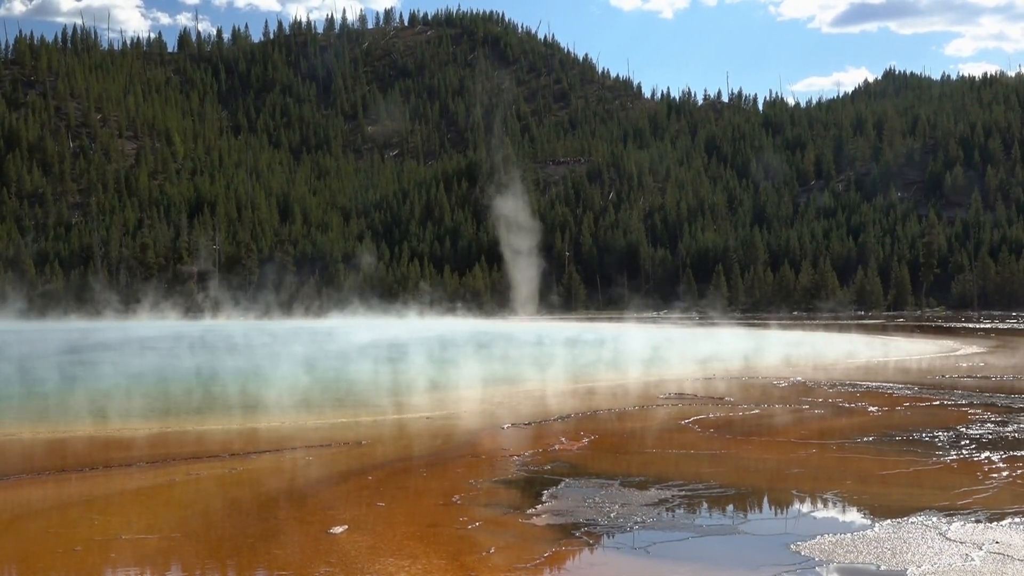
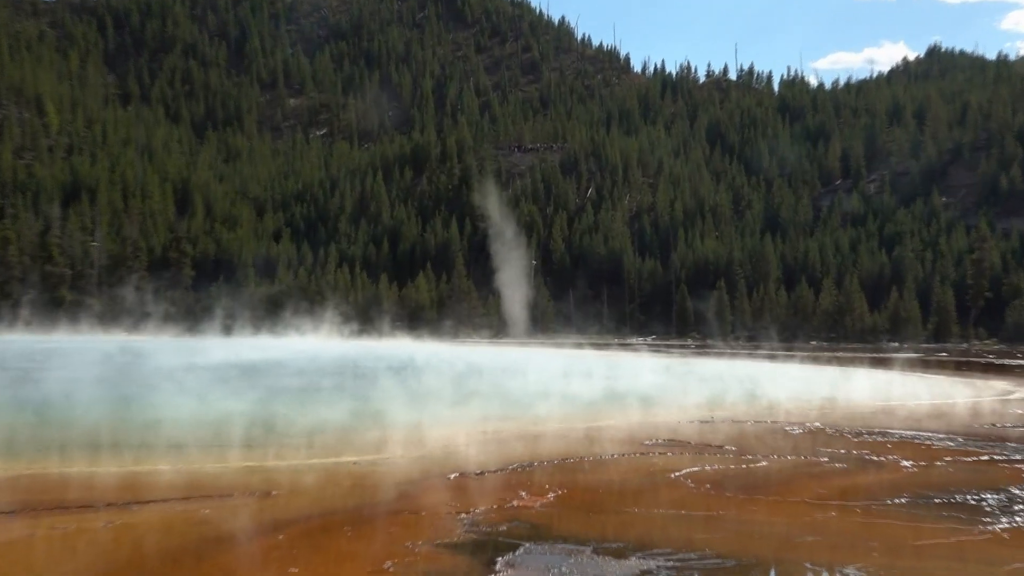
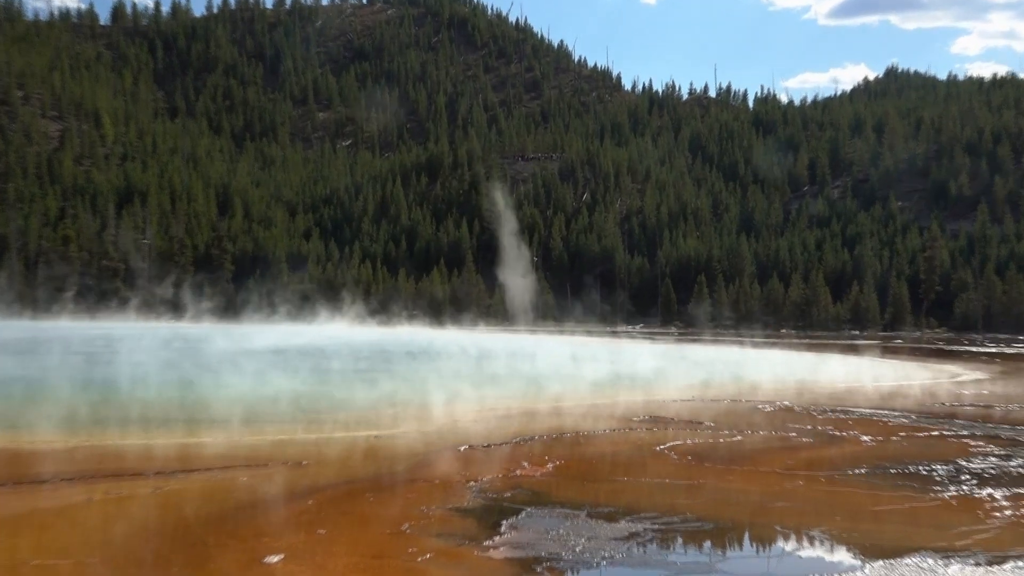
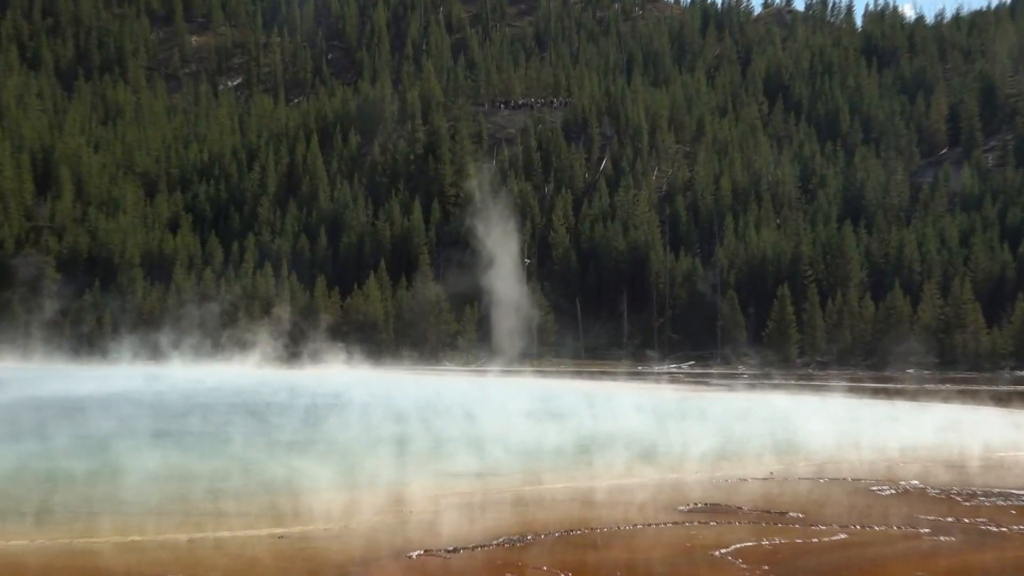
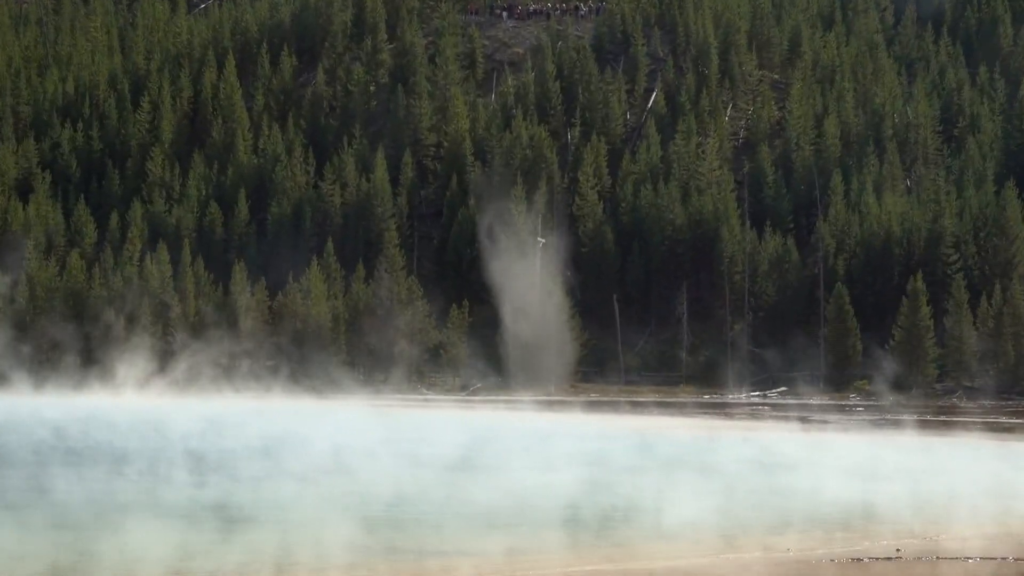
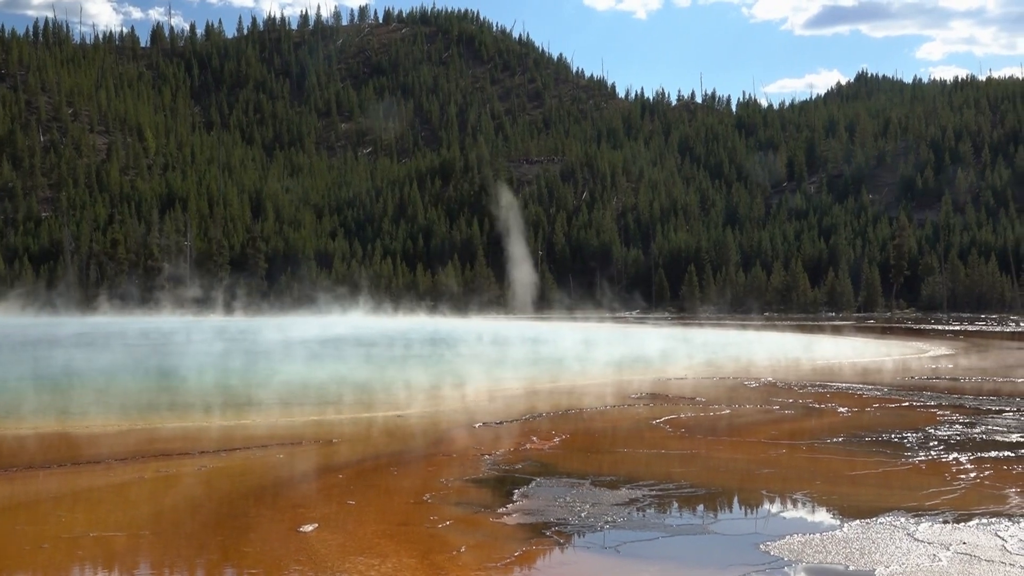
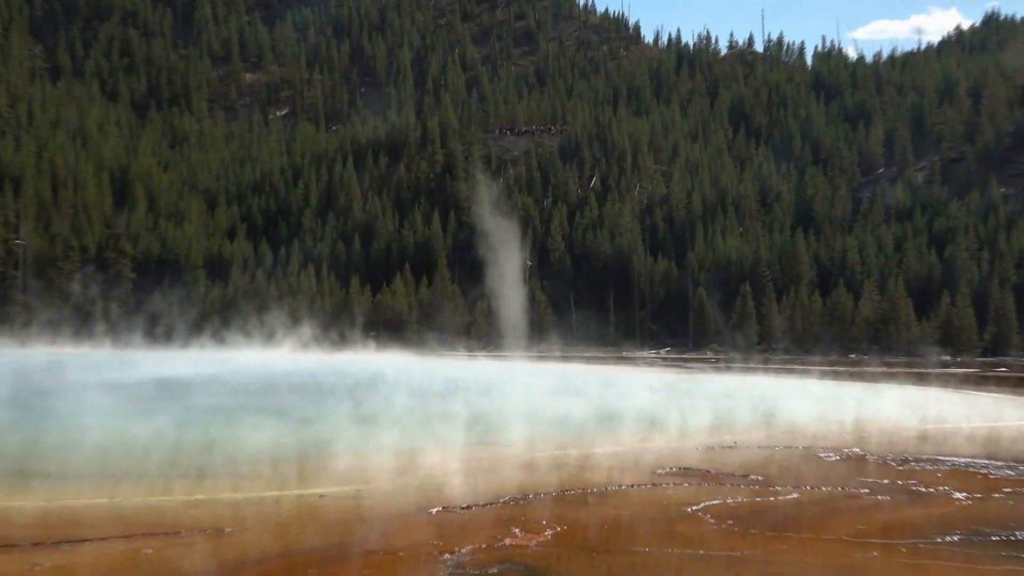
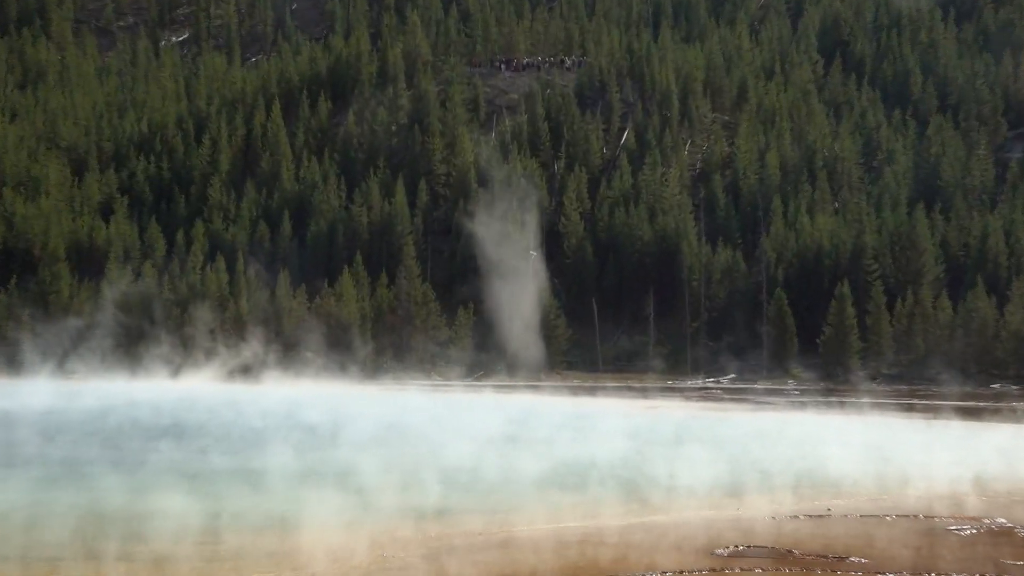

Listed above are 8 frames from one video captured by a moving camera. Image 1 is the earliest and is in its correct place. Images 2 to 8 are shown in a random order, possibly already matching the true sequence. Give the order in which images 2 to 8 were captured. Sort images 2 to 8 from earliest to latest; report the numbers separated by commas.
6, 3, 2, 7, 4, 8, 5
